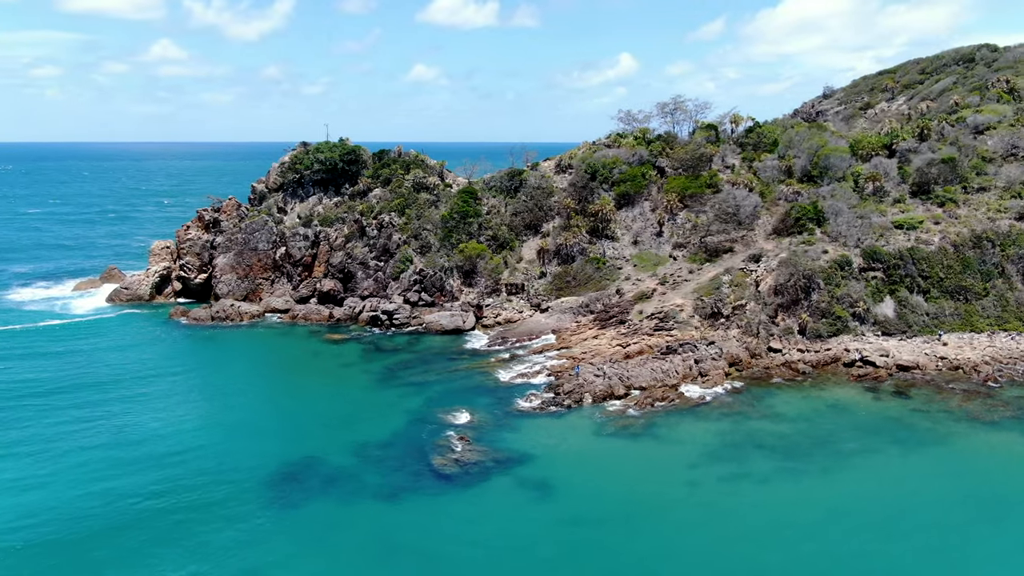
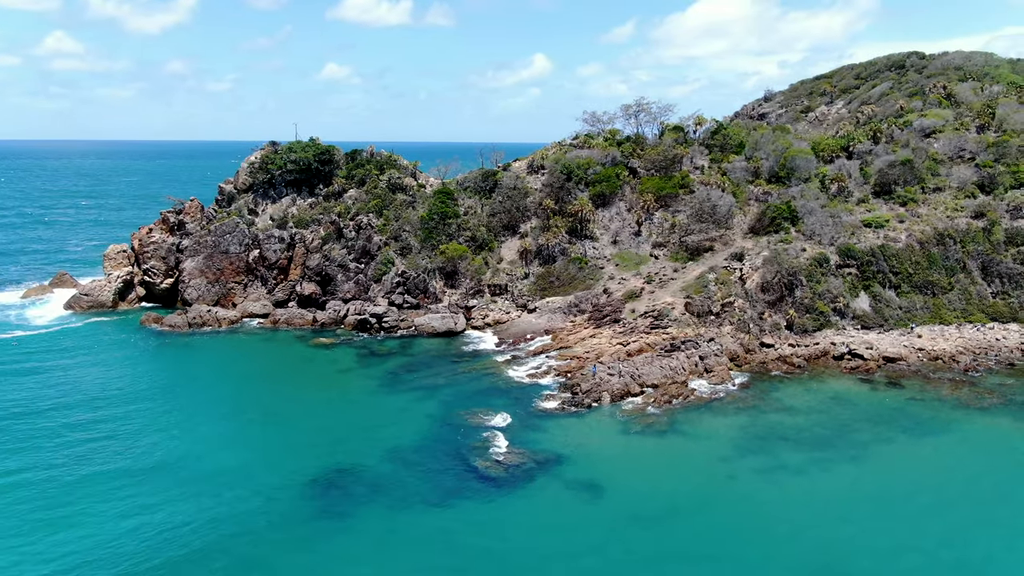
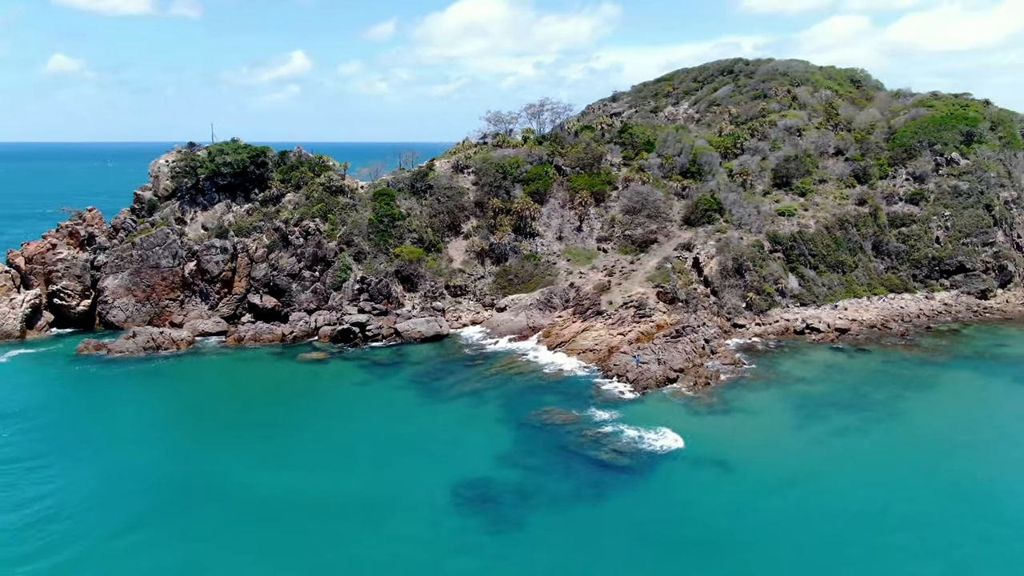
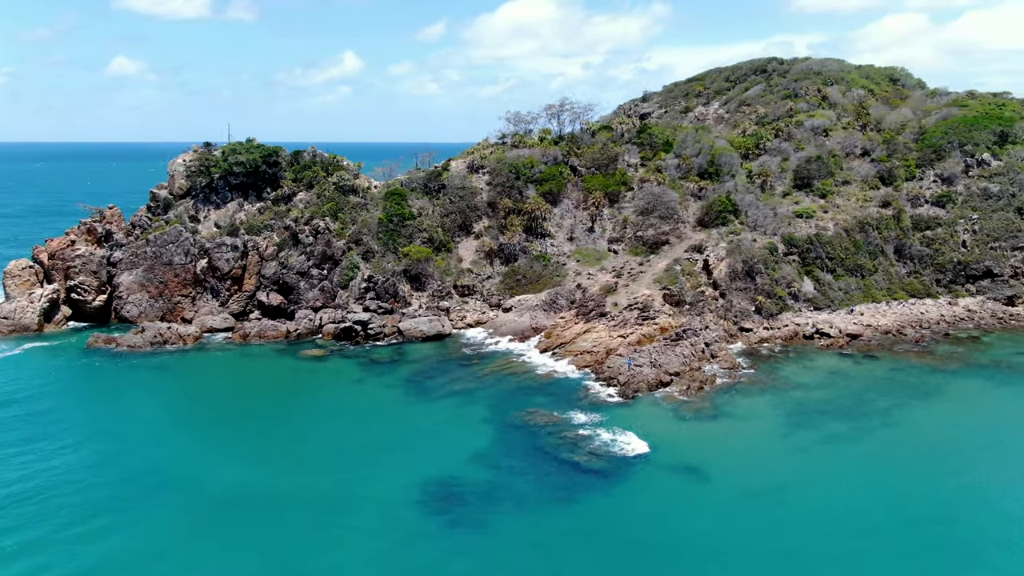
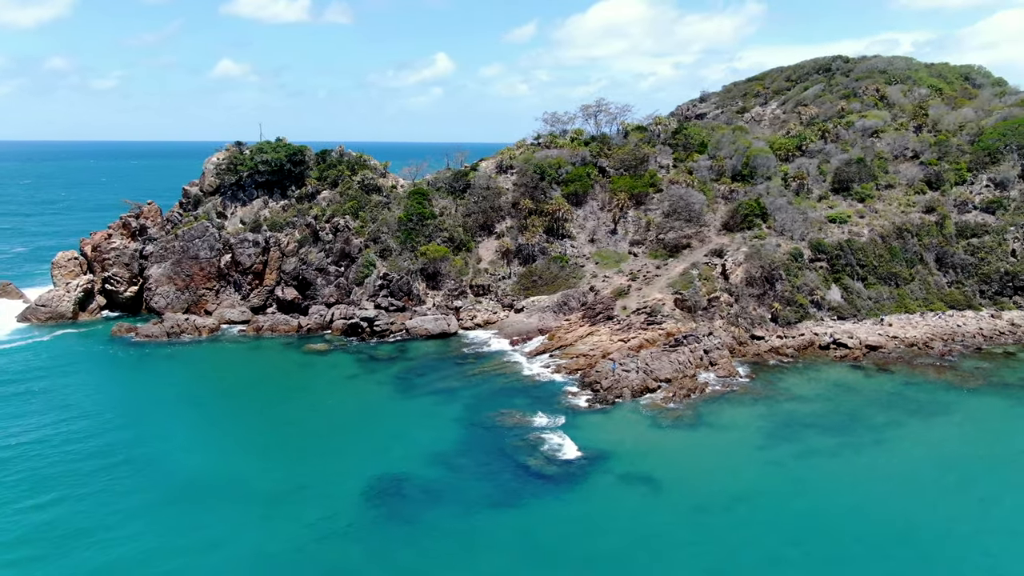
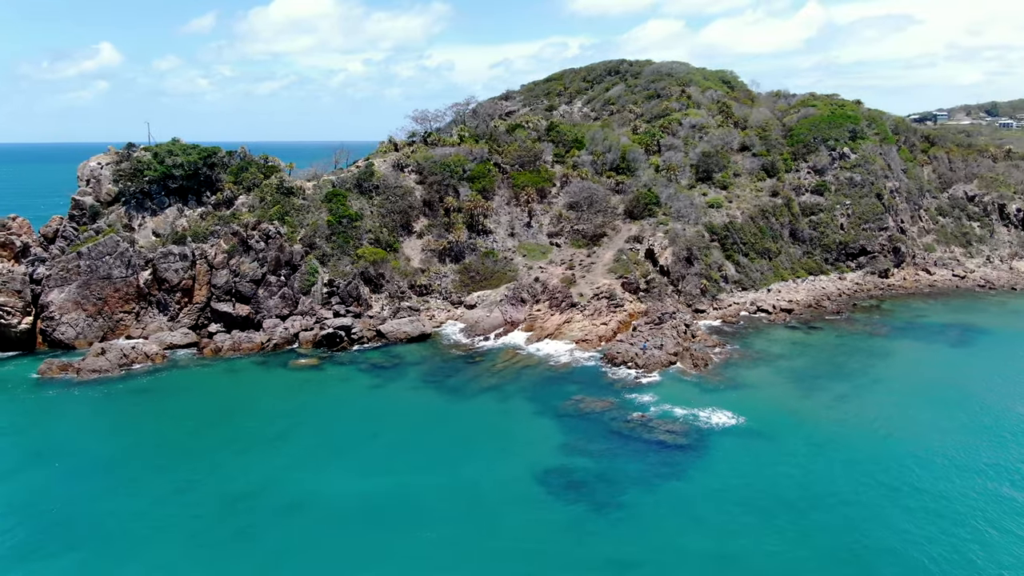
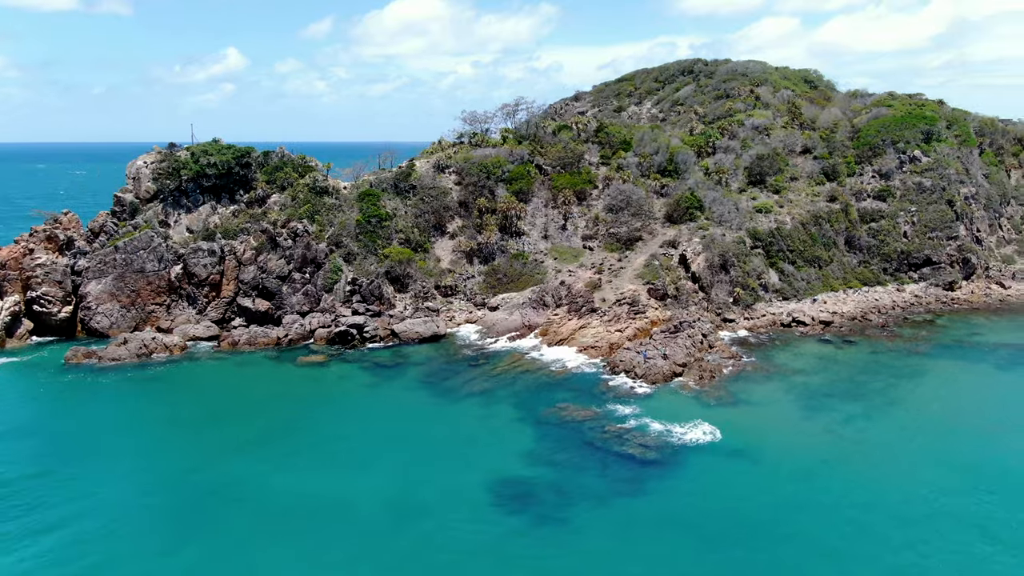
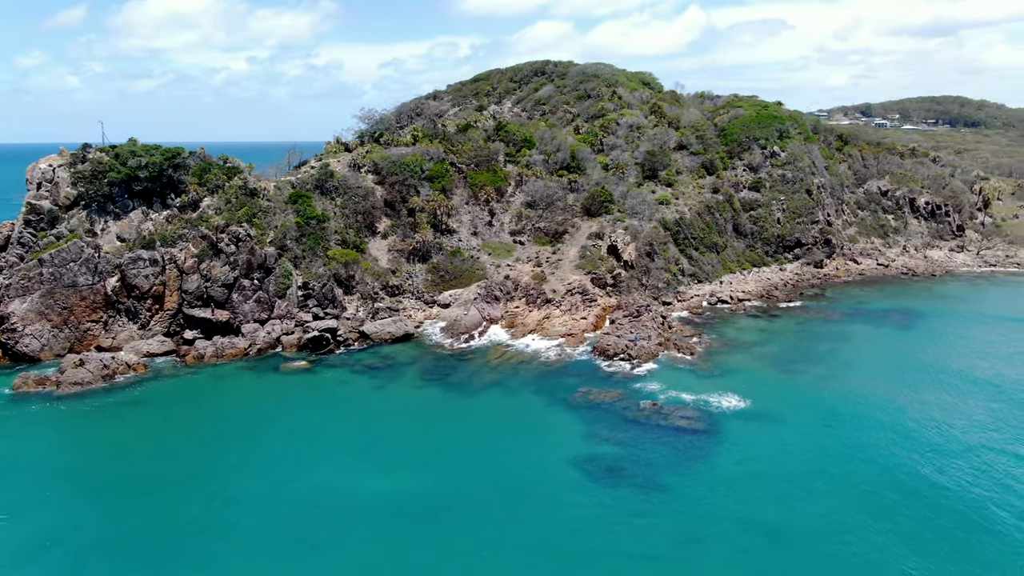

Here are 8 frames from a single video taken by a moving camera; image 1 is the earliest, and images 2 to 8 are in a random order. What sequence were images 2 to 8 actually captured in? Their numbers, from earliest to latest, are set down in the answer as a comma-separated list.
2, 5, 4, 3, 7, 6, 8
